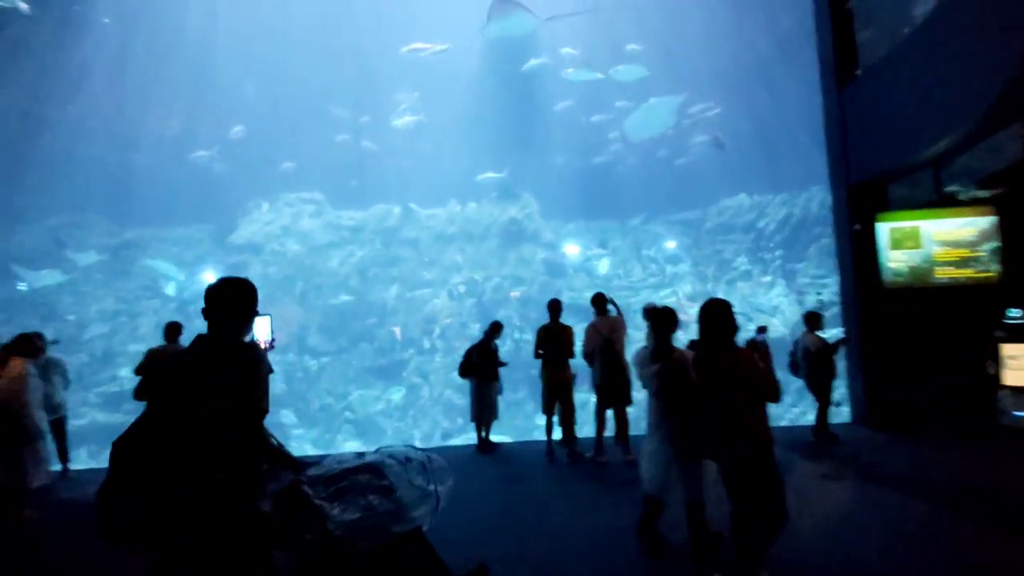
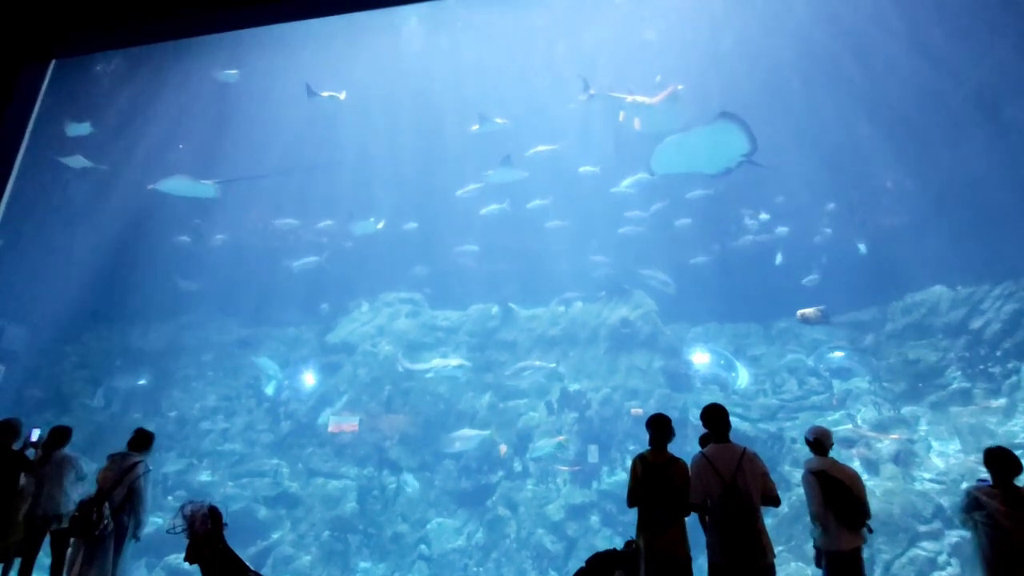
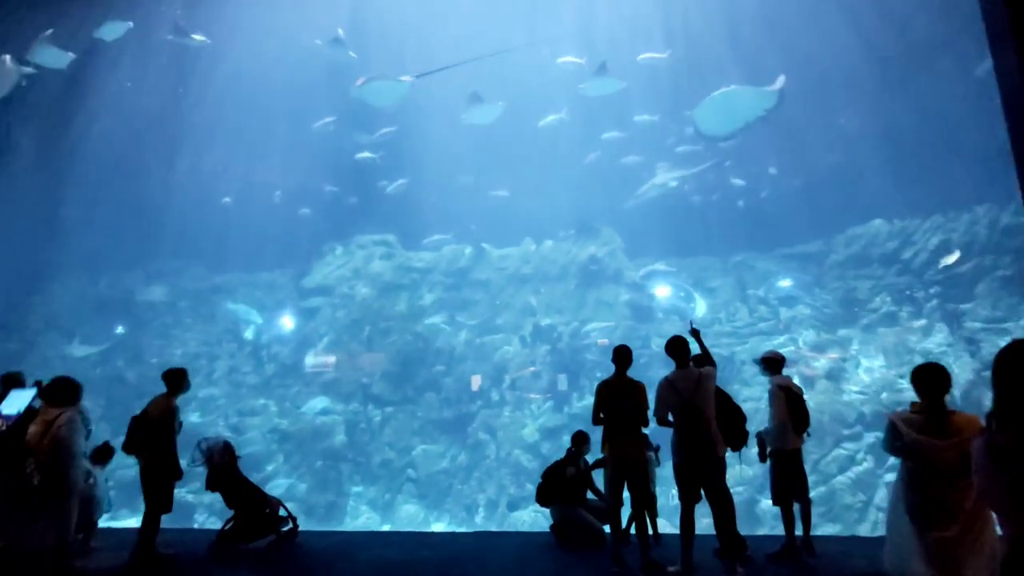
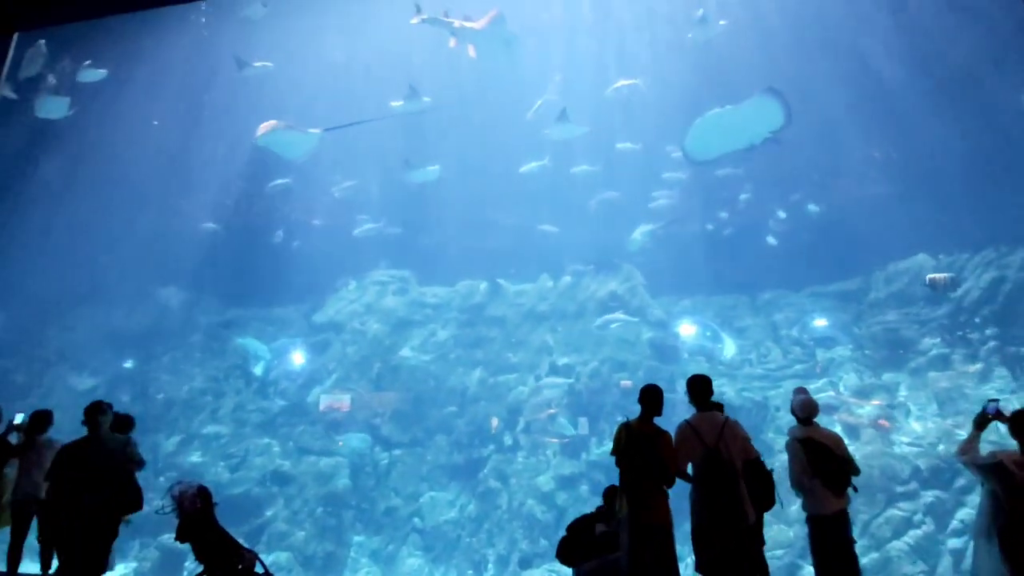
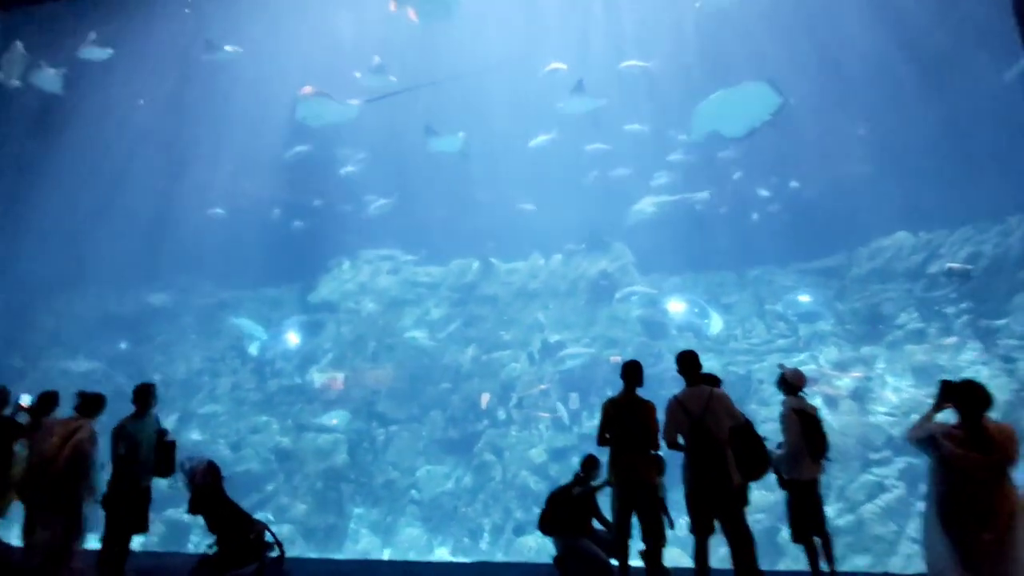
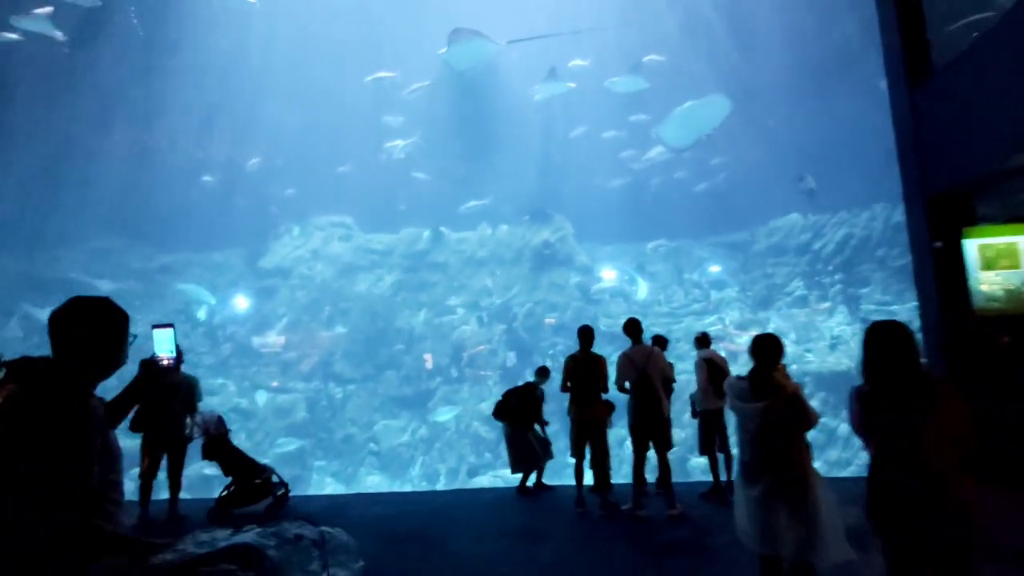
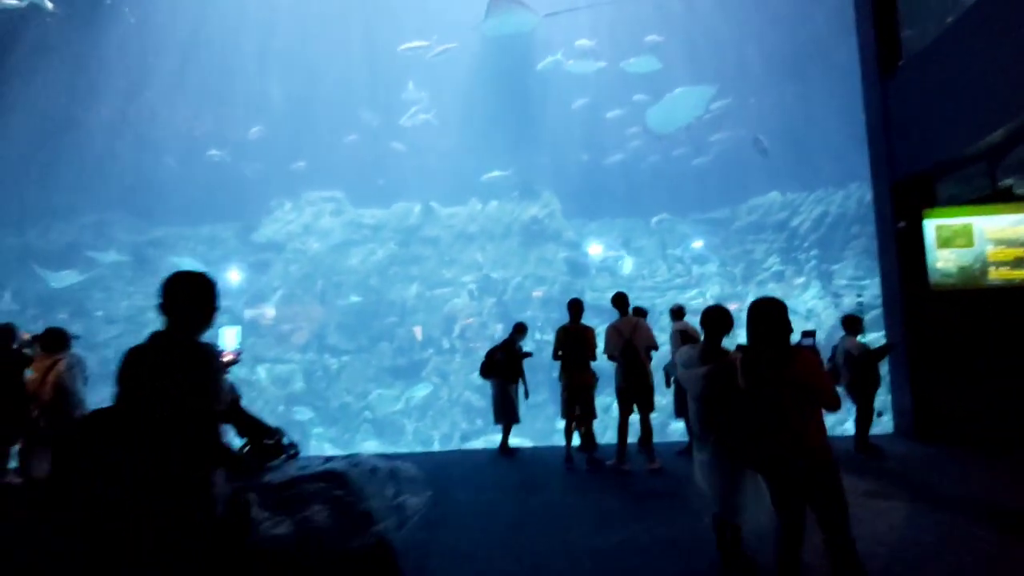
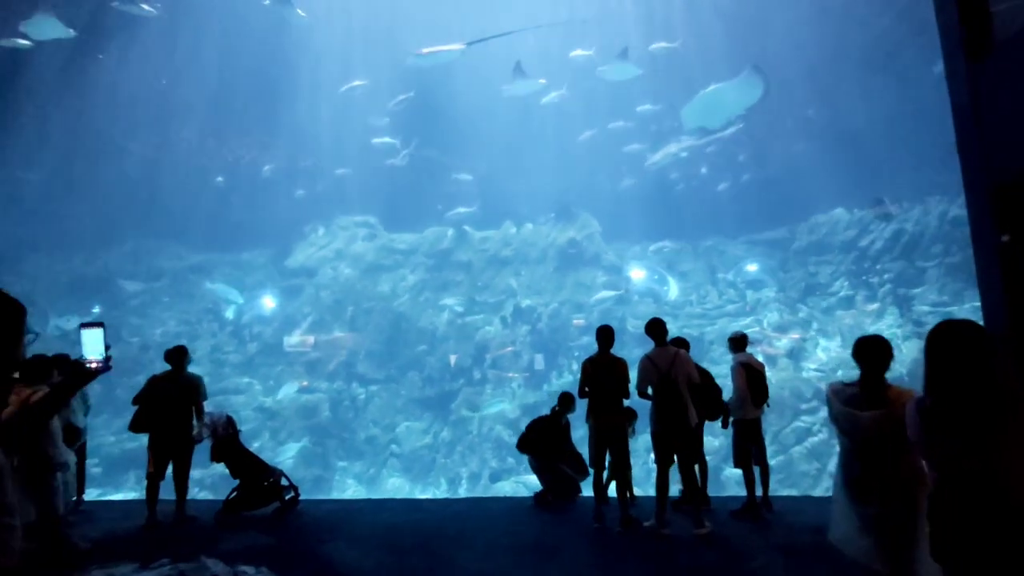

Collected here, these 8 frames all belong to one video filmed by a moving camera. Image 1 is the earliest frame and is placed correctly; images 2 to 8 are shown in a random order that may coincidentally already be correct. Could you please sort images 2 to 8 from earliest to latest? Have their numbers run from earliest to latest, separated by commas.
7, 6, 8, 3, 5, 4, 2
